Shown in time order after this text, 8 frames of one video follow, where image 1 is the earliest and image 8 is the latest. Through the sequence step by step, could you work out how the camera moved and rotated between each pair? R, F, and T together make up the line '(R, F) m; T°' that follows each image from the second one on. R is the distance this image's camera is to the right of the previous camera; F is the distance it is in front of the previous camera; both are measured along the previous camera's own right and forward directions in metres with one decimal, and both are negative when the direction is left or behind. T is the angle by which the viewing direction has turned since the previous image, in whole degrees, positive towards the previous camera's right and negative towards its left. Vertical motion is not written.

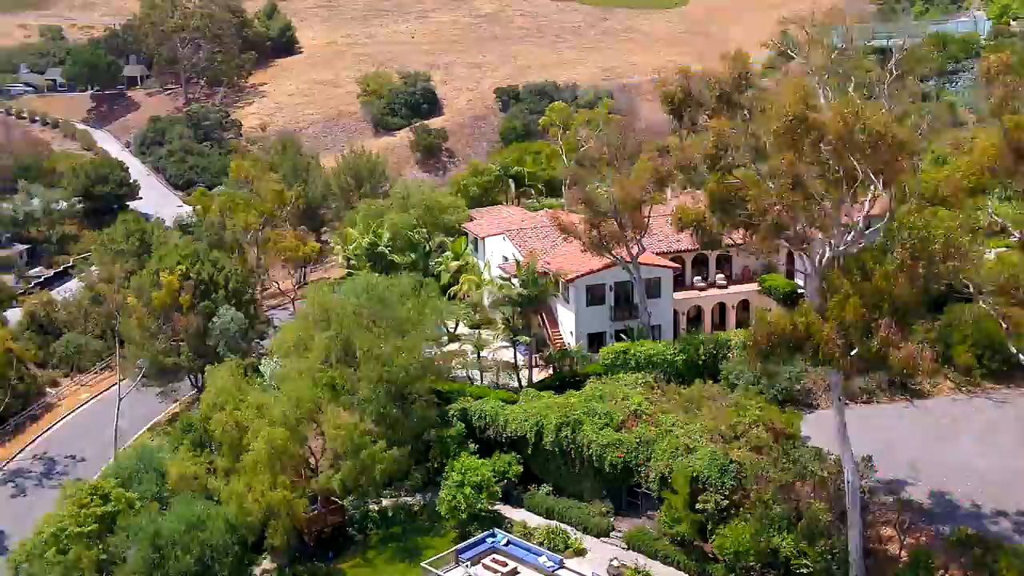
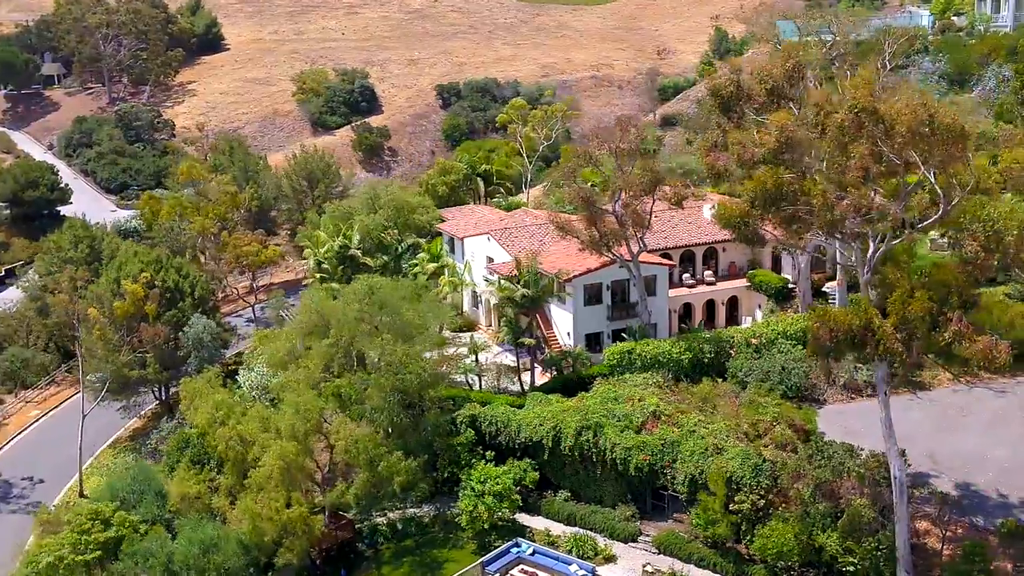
(-3.6, +1.2) m; +5°
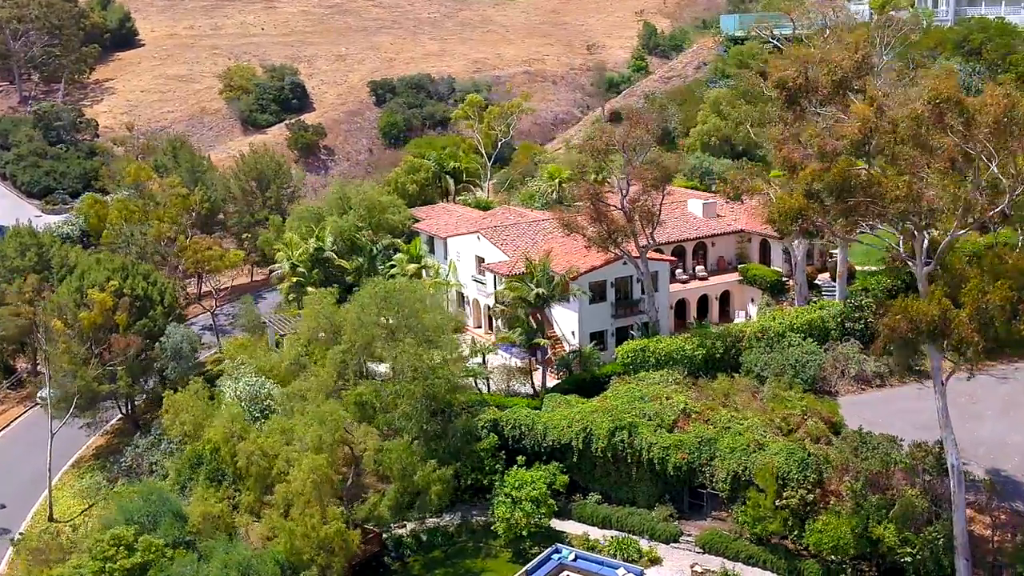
(-4.5, +1.1) m; +6°
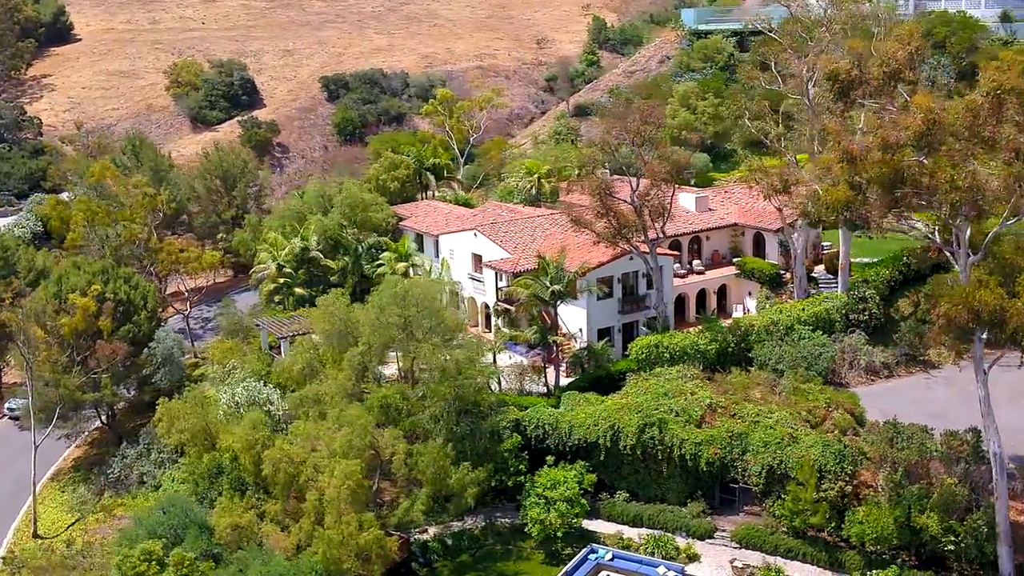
(-3.4, +0.7) m; +4°
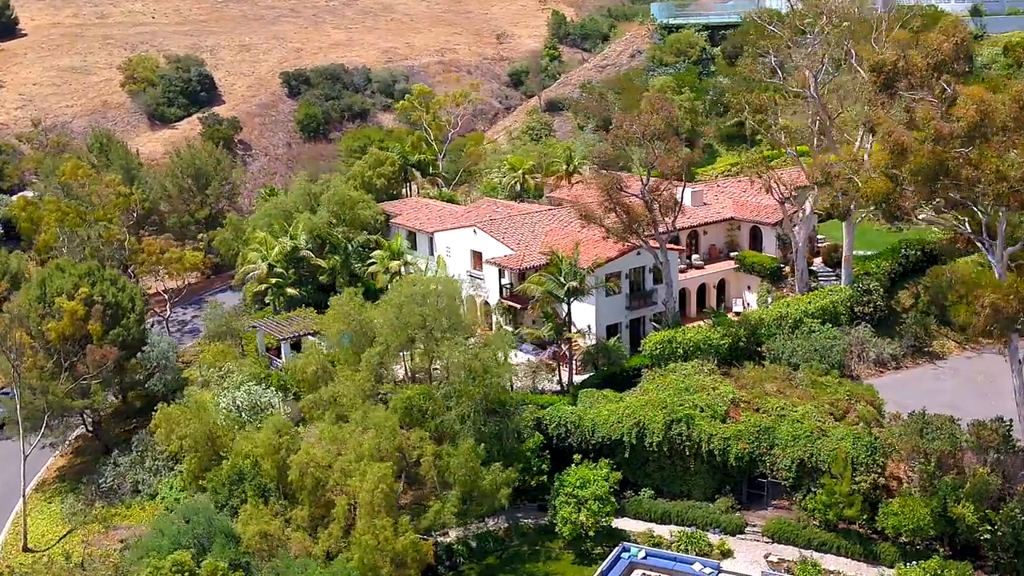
(-2.9, +0.6) m; +4°
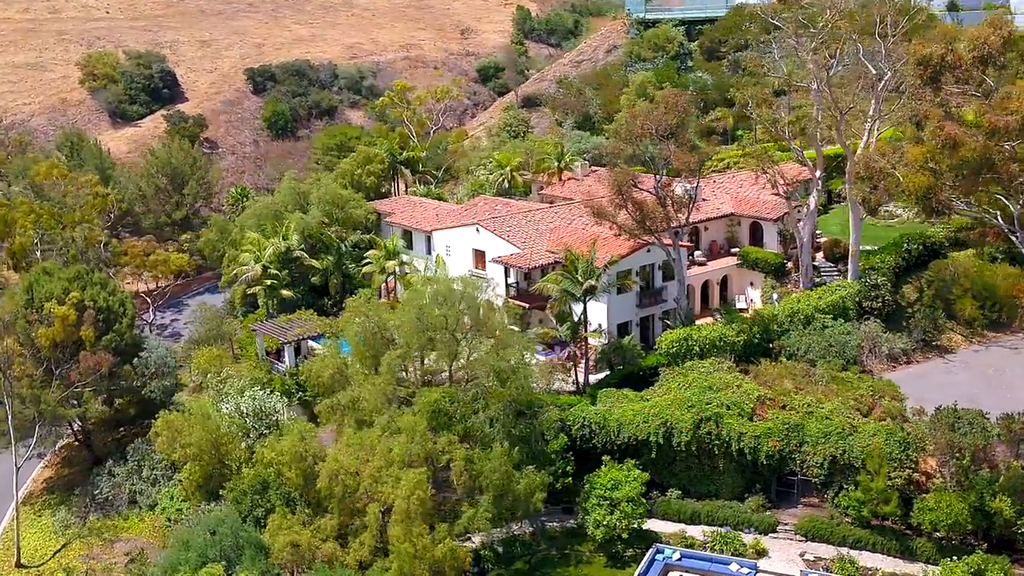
(-2.7, +0.8) m; +3°
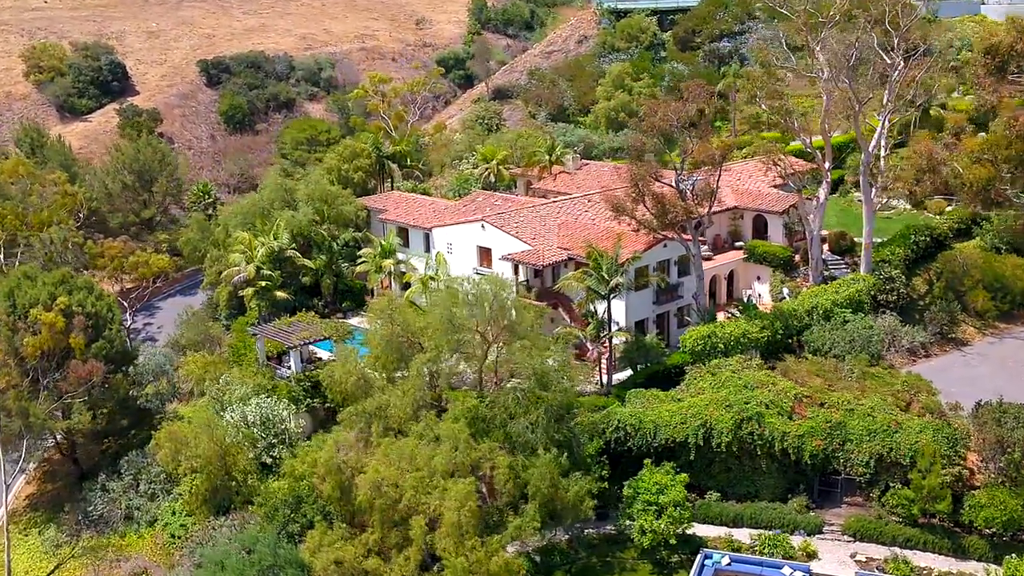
(-3.3, +1.5) m; +4°
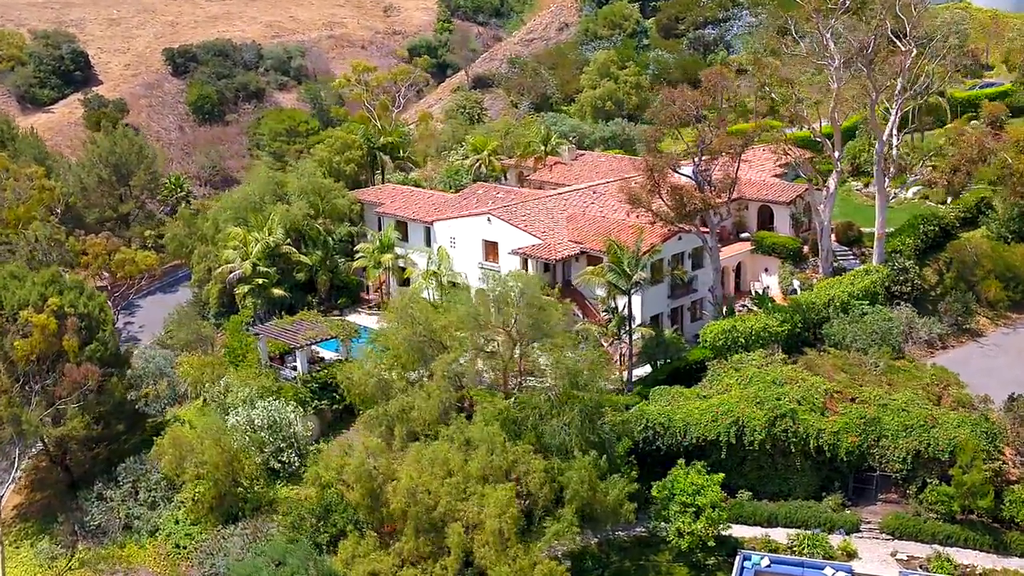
(-2.3, +1.2) m; +3°
